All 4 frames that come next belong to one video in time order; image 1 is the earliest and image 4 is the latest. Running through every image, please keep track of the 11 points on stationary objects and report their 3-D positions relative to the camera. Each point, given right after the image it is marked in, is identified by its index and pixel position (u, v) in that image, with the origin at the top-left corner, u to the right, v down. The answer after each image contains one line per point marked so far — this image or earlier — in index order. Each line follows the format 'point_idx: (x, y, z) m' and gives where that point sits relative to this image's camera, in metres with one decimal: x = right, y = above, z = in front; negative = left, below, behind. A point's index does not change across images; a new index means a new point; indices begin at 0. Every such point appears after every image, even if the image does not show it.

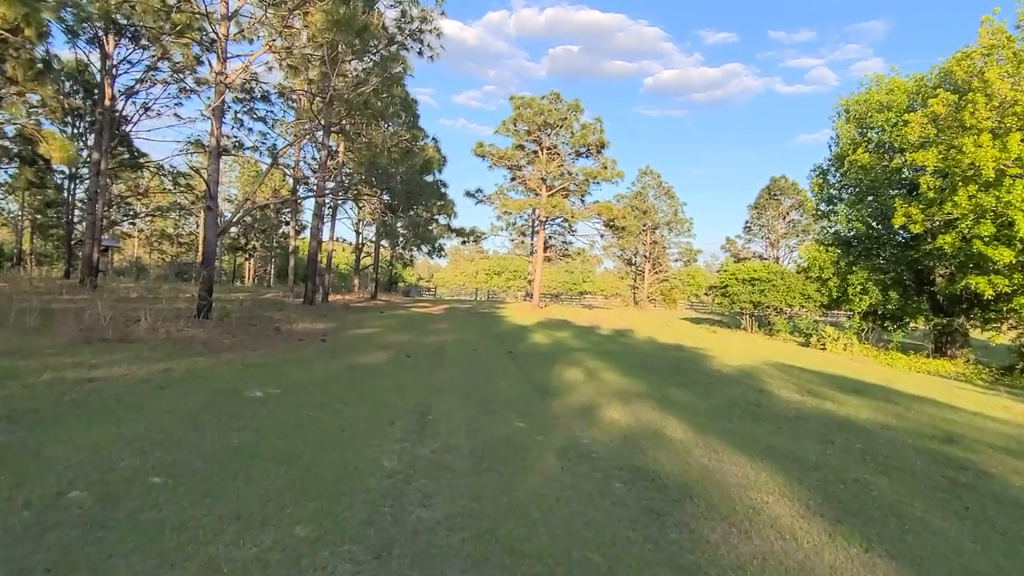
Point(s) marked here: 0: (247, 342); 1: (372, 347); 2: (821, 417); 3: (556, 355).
0: (-3.0, -0.6, +8.5) m
1: (-1.8, -0.8, +9.6) m
2: (+2.8, -1.2, +6.8) m
3: (+0.6, -1.0, +11.1) m
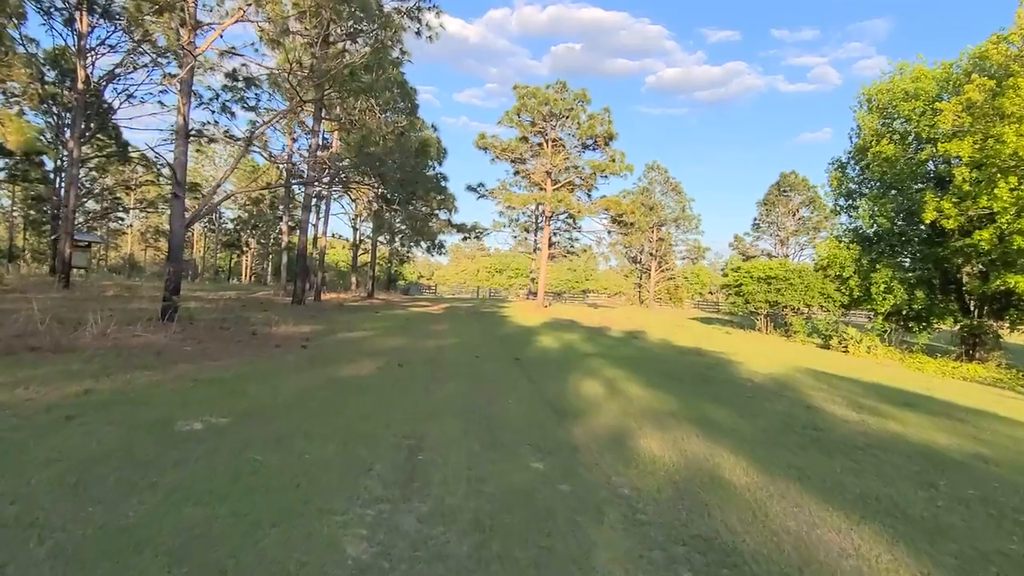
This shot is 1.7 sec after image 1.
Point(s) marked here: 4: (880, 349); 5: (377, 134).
0: (-3.0, -0.6, +7.3) m
1: (-1.7, -0.8, +8.4) m
2: (+2.9, -1.2, +5.6) m
3: (+0.7, -1.0, +9.9) m
4: (+9.7, -1.6, +19.5) m
5: (-2.6, +2.9, +13.9) m
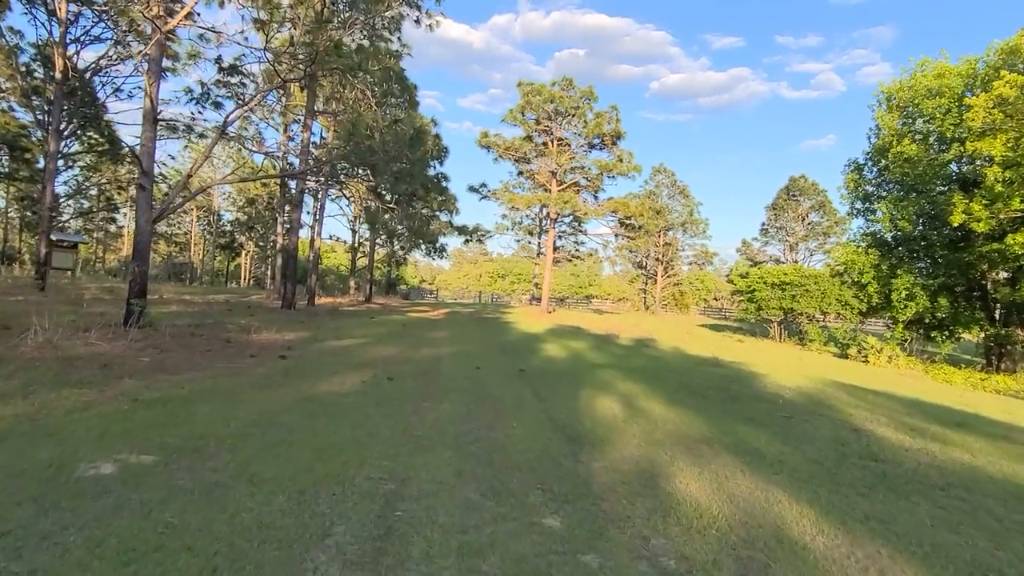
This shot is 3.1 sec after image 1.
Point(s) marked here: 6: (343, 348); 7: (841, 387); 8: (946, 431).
0: (-2.9, -0.6, +6.4) m
1: (-1.7, -0.8, +7.5) m
2: (+3.0, -1.2, +4.7) m
3: (+0.8, -1.0, +8.9) m
4: (+9.8, -1.8, +18.5) m
5: (-2.5, +2.9, +13.0) m
6: (-2.1, -0.7, +9.2) m
7: (+4.7, -1.4, +10.5) m
8: (+4.2, -1.4, +7.1) m
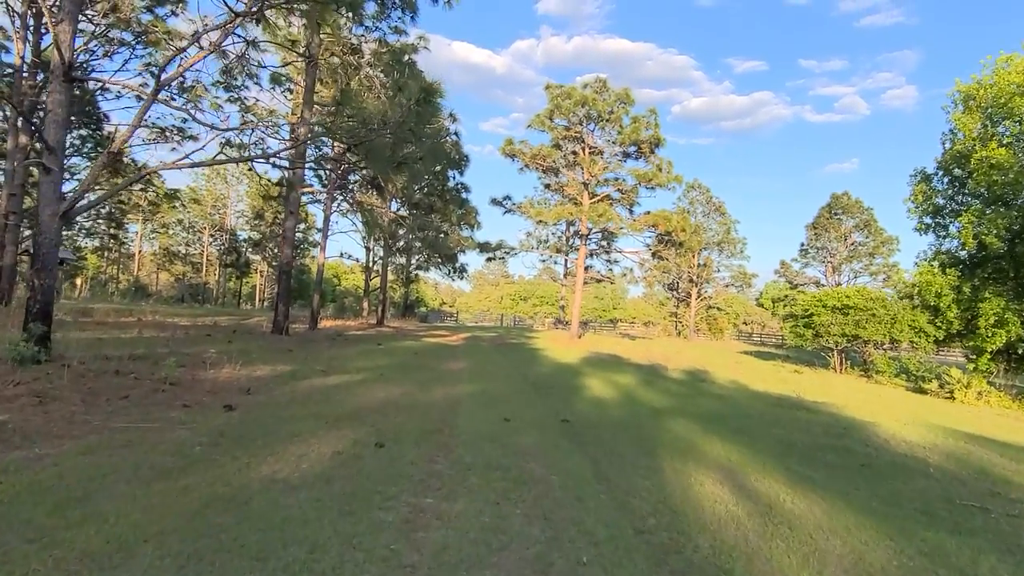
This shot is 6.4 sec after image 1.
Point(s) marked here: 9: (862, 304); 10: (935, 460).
0: (-2.6, -0.7, +4.2) m
1: (-1.4, -0.9, +5.2) m
2: (+3.2, -1.3, +2.3) m
3: (+1.2, -1.3, +6.6) m
4: (+10.4, -2.3, +15.9) m
5: (-2.0, +2.5, +10.9) m
6: (-1.7, -0.9, +7.0) m
7: (+5.1, -1.7, +8.0) m
8: (+4.5, -1.5, +4.7) m
9: (+9.4, -0.4, +19.9) m
10: (+3.7, -1.5, +6.4) m
